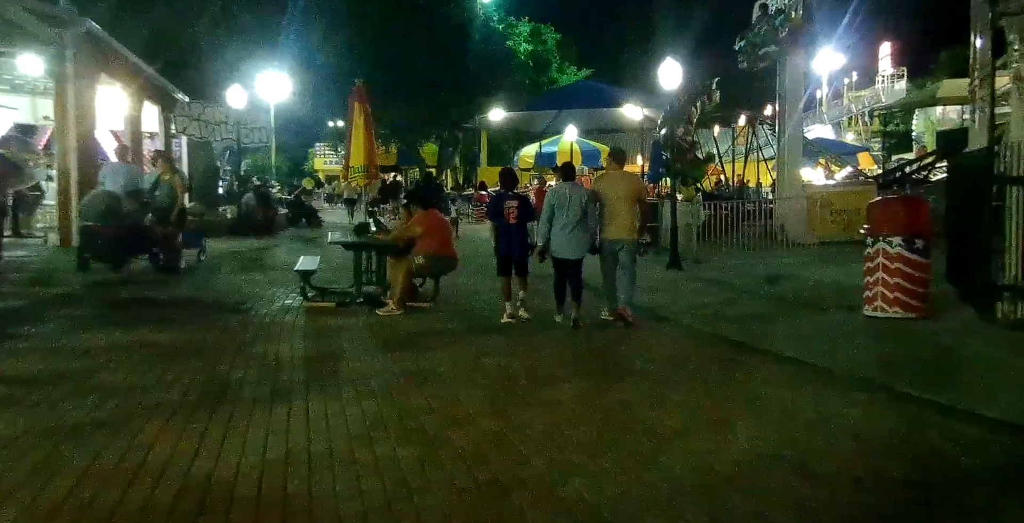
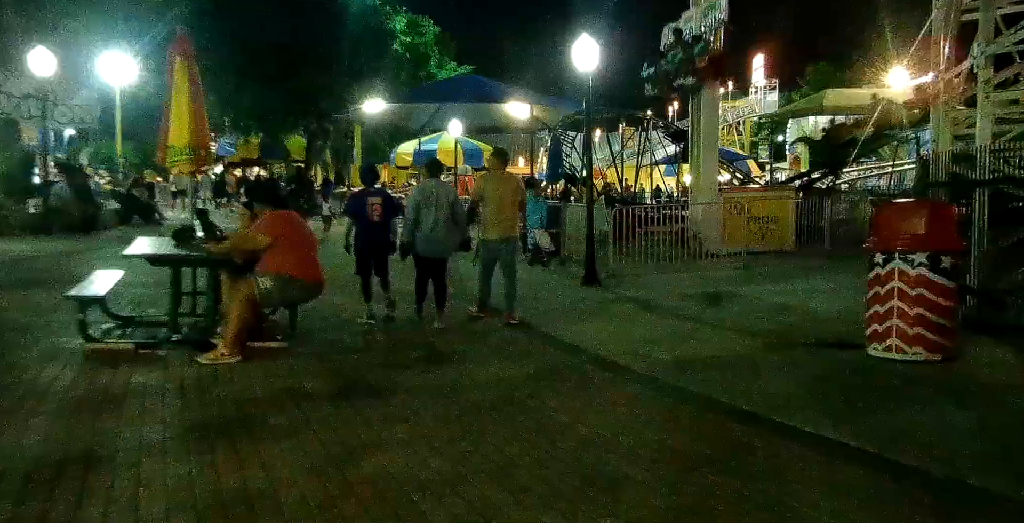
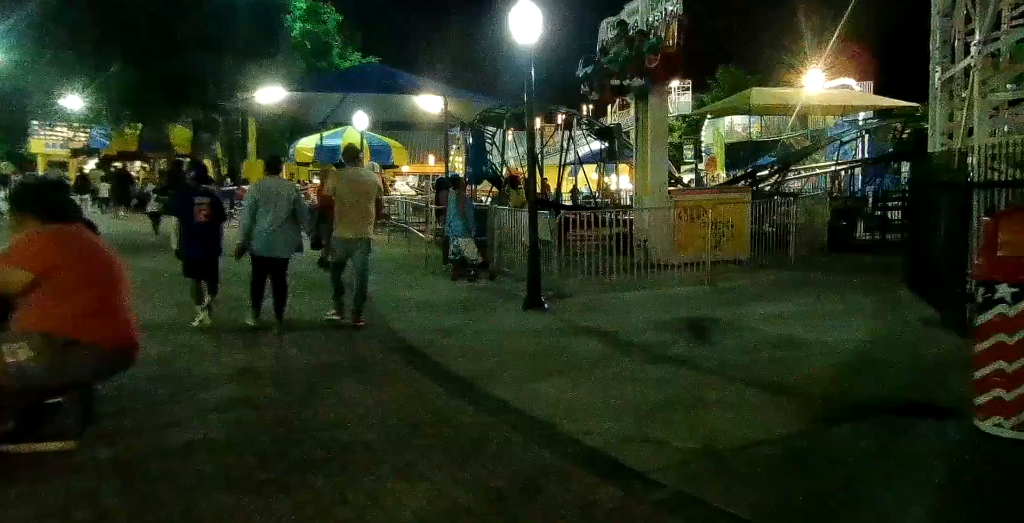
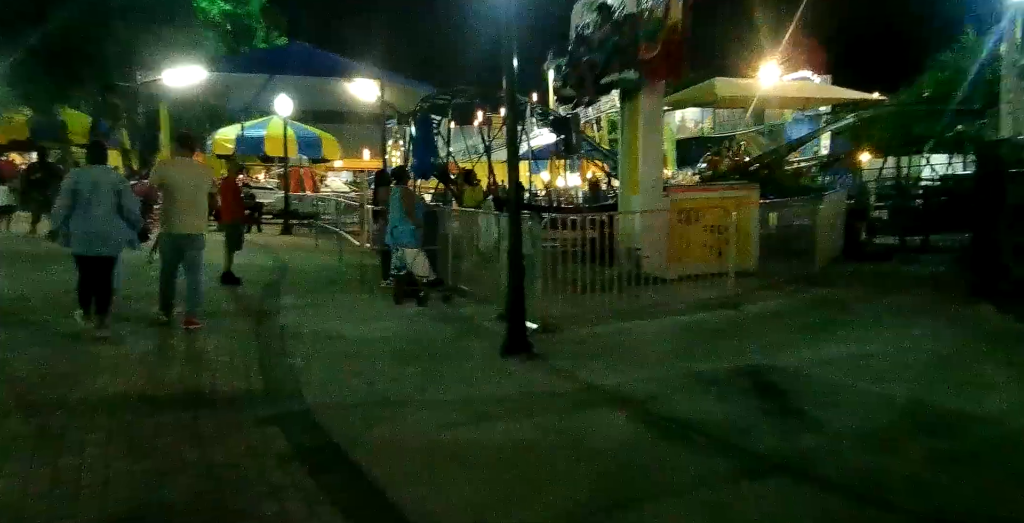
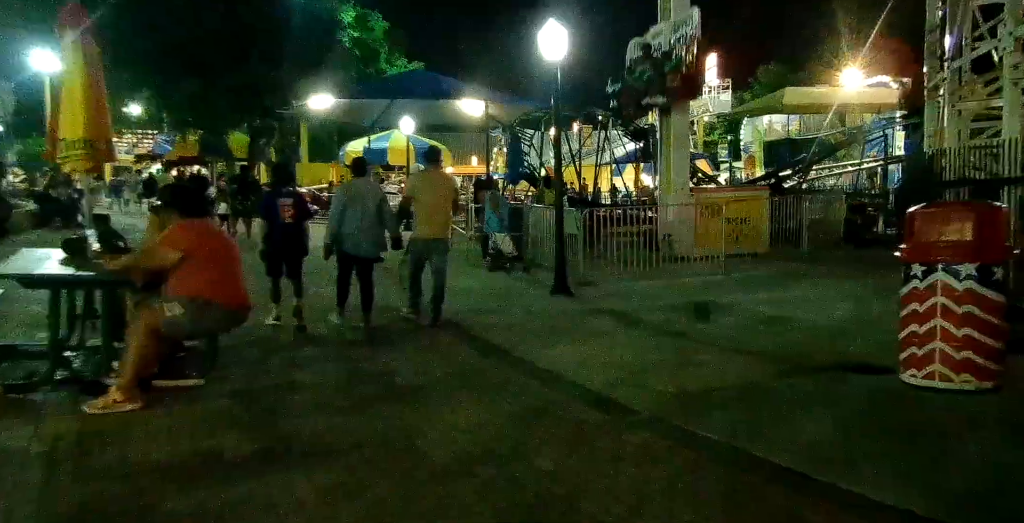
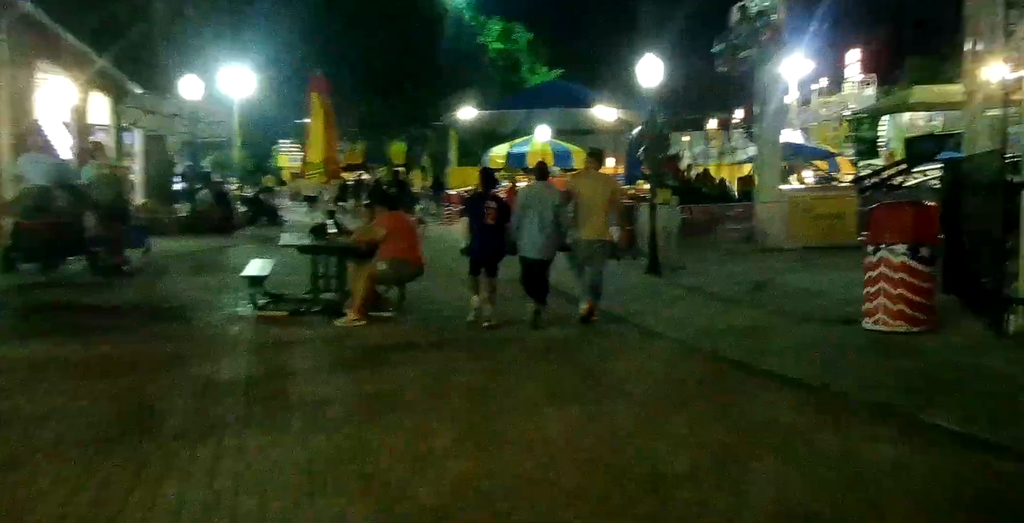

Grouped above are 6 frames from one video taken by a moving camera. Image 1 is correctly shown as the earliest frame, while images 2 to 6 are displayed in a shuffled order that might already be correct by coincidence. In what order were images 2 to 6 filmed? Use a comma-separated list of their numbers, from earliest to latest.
6, 2, 5, 3, 4
